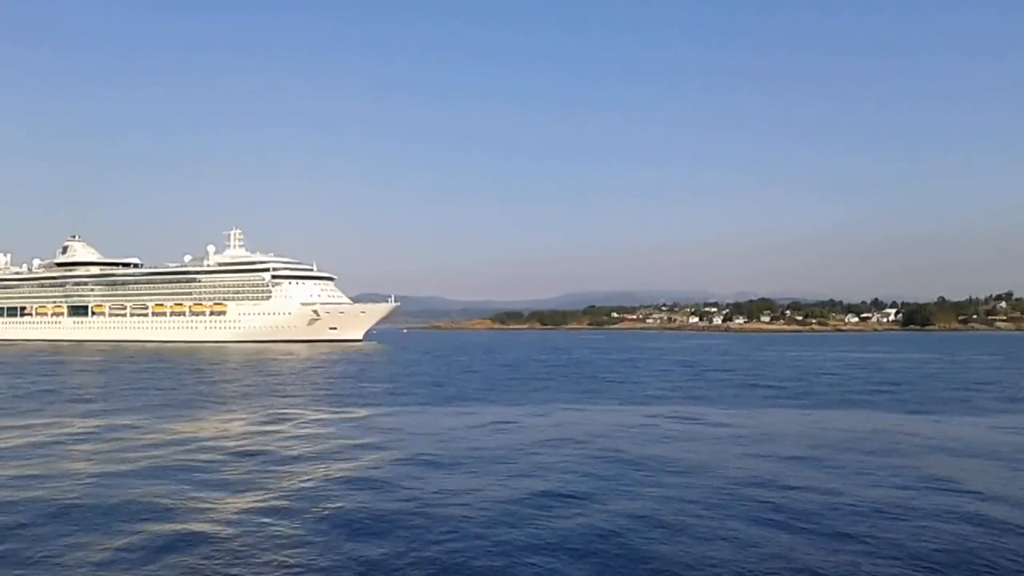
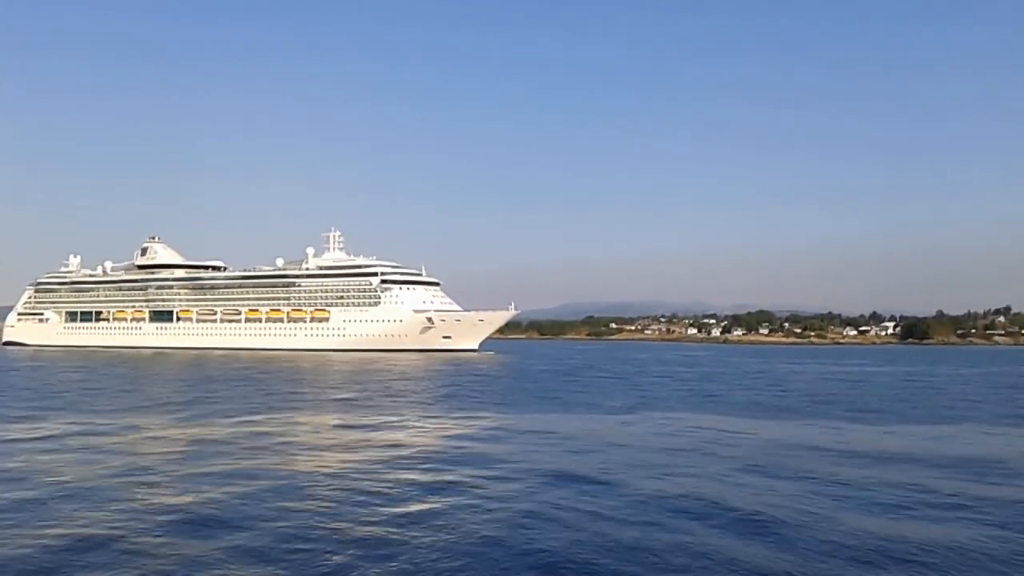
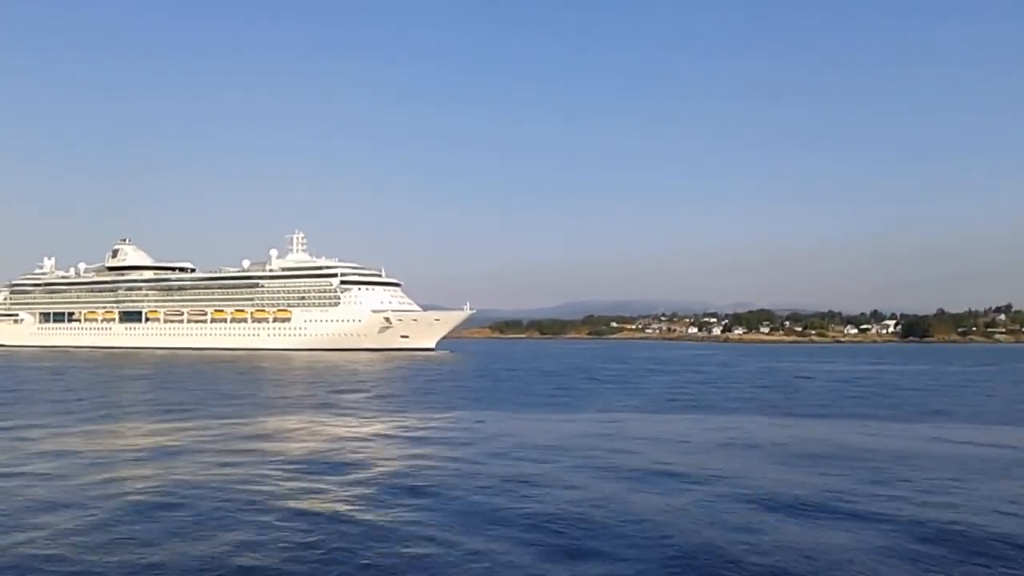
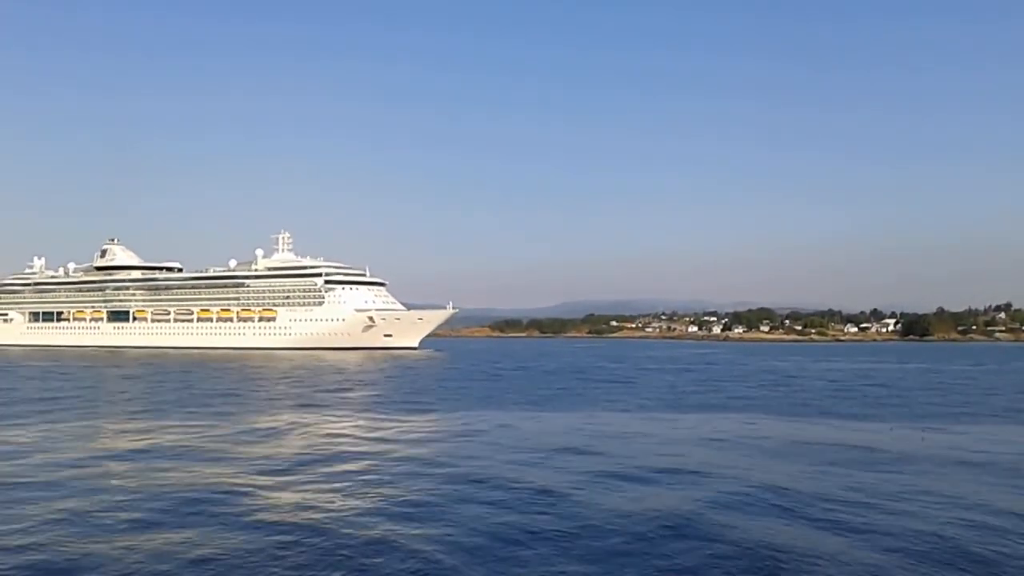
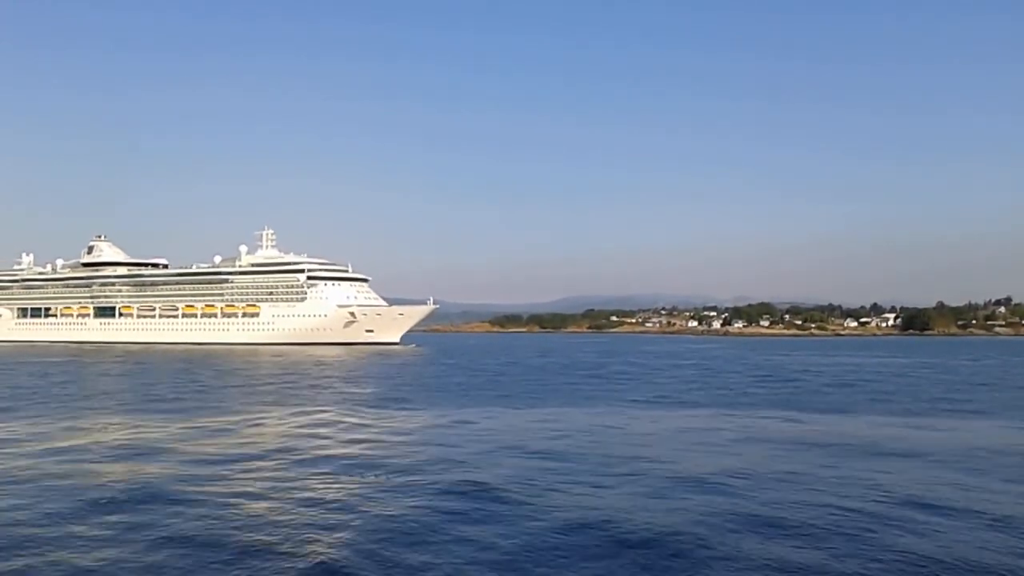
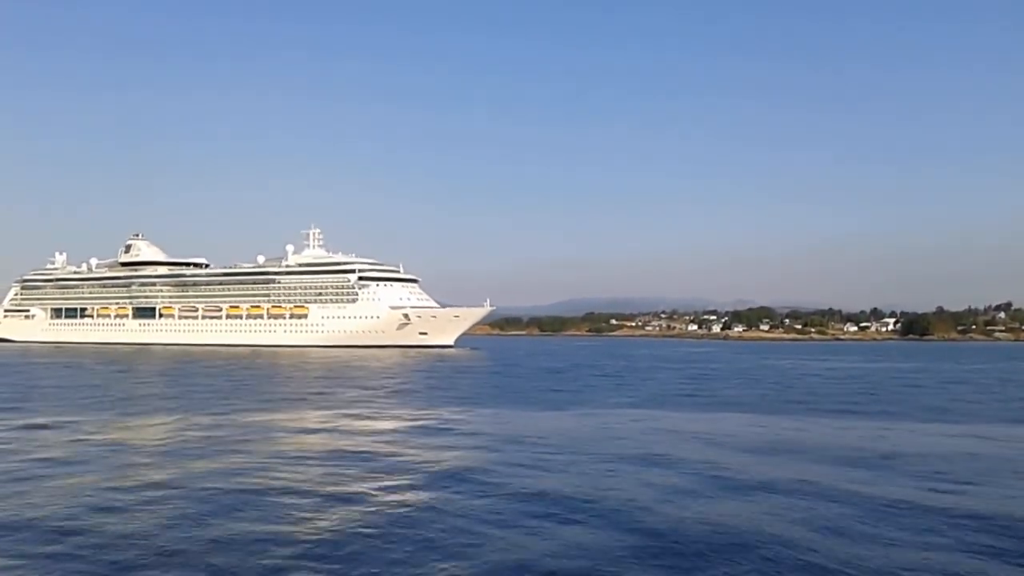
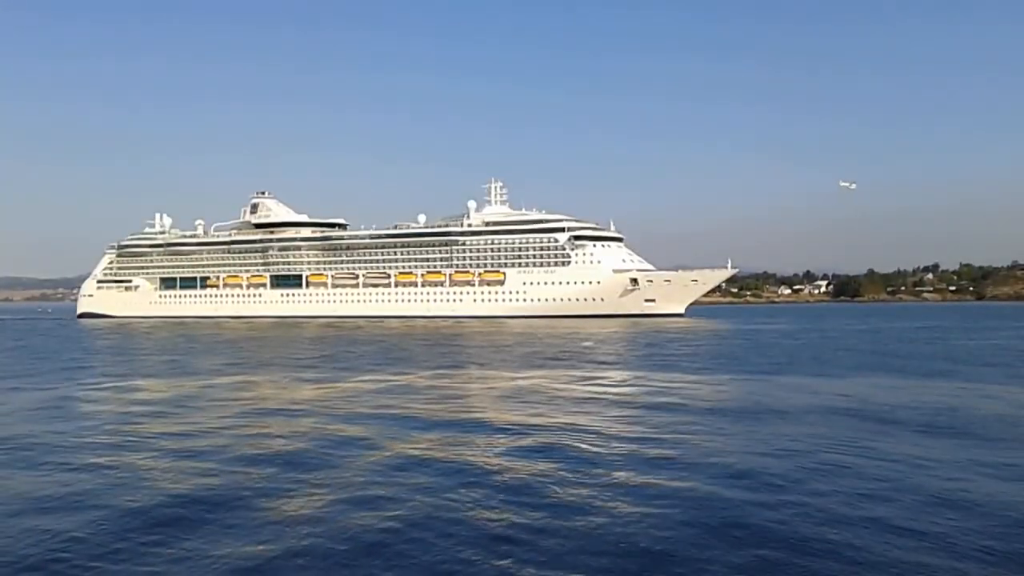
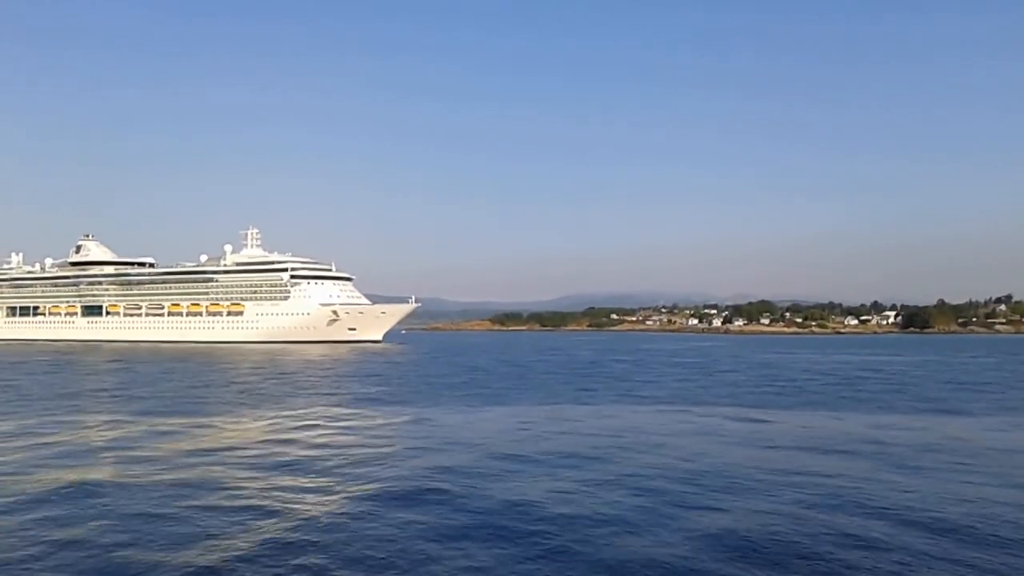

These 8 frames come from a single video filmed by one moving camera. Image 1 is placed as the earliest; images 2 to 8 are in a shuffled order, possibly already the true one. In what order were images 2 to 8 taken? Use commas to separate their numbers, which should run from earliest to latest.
8, 5, 4, 3, 6, 2, 7
